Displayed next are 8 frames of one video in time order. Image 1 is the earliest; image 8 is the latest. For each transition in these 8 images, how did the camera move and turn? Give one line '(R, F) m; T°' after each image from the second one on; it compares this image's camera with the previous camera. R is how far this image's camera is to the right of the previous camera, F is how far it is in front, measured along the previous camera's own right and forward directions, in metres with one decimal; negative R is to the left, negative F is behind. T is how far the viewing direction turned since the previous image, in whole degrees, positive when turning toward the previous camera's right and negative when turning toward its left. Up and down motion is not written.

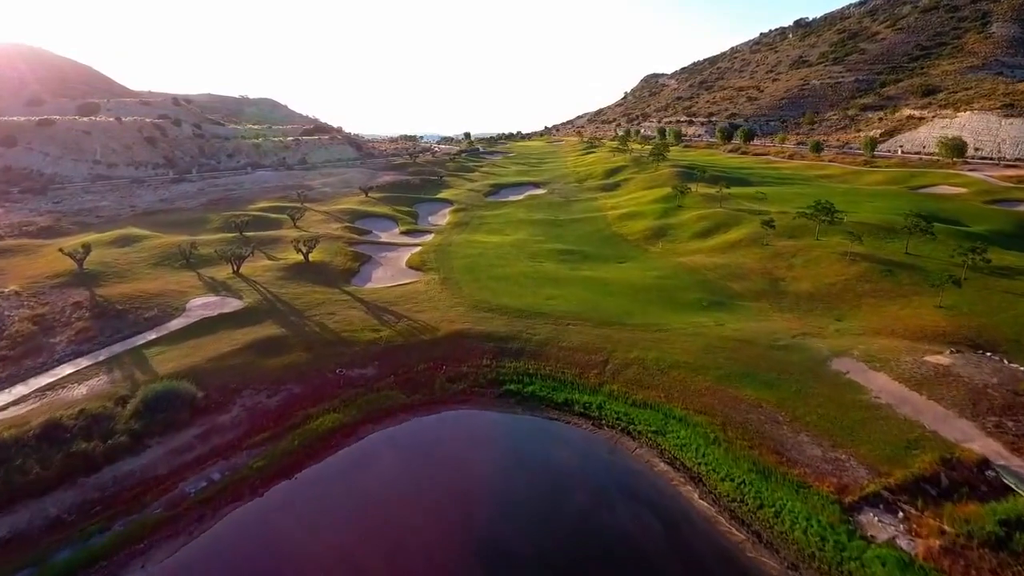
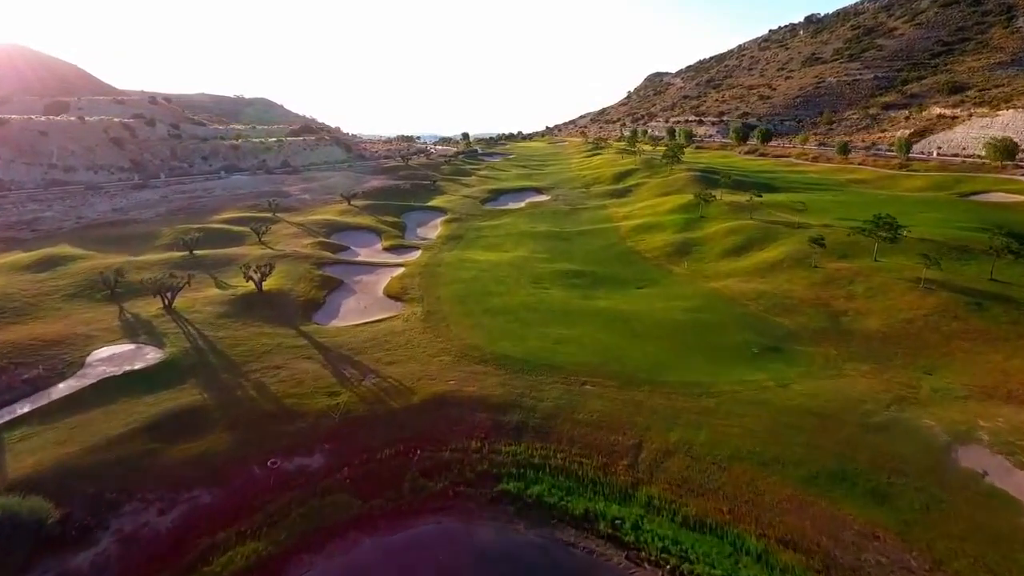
(+0.1, +9.8) m; 0°
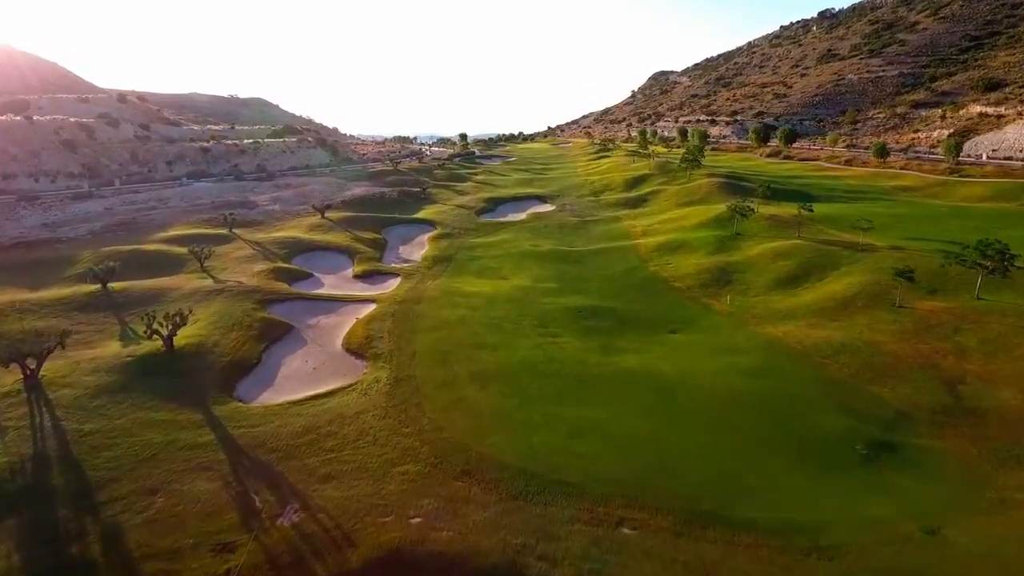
(+0.2, +11.3) m; 0°
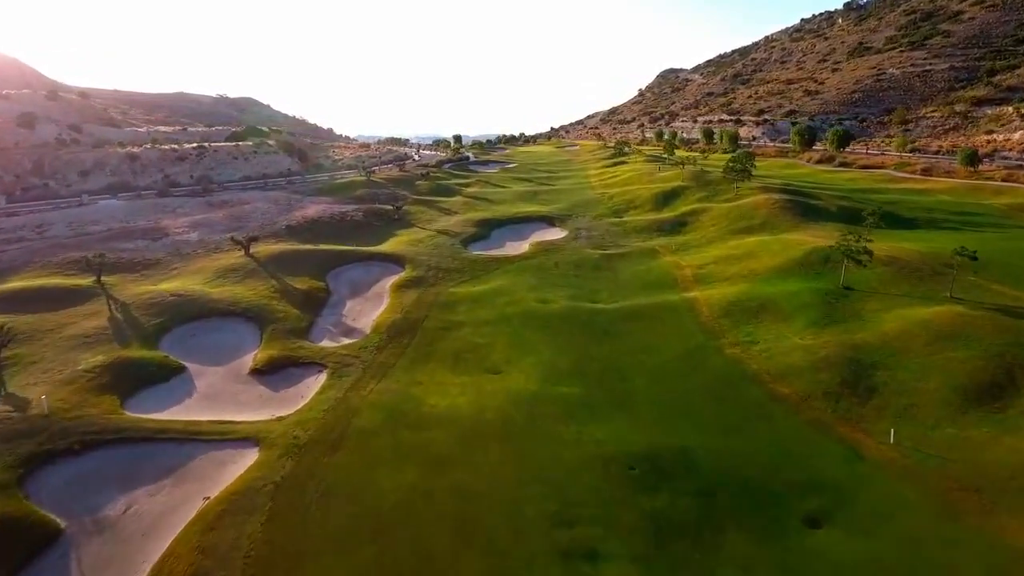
(+0.3, +19.7) m; 0°
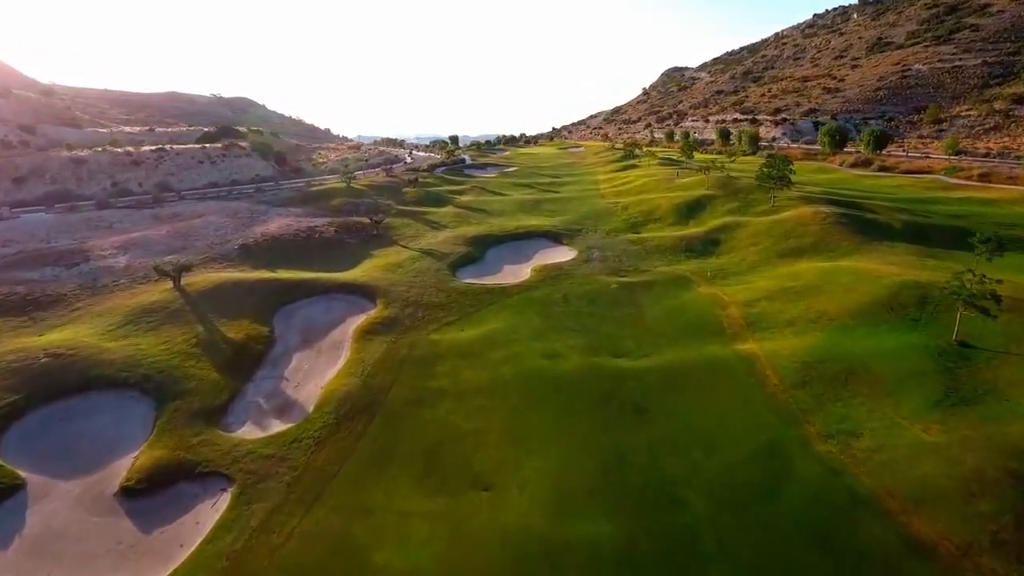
(+0.2, +10.4) m; 0°
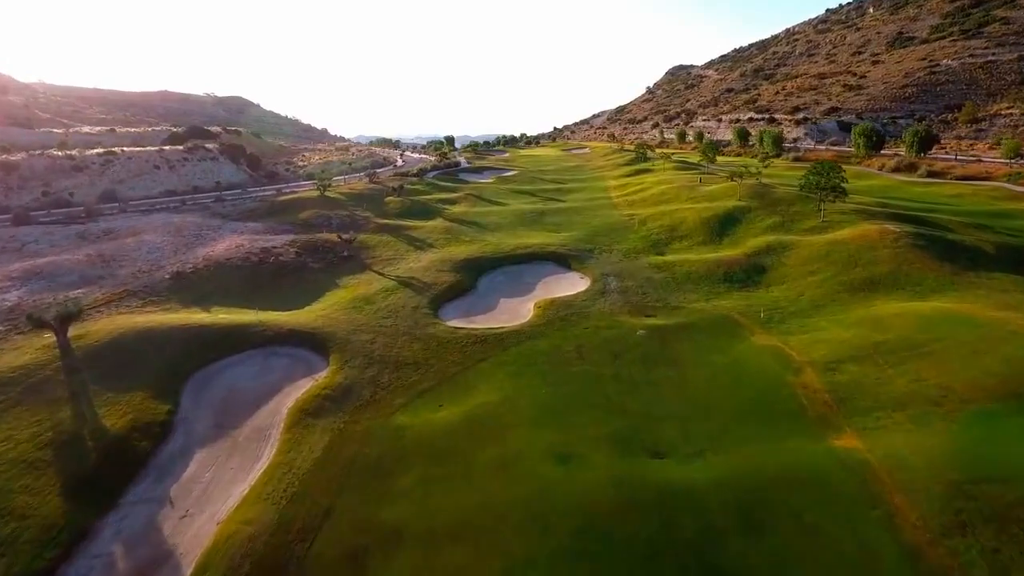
(+0.2, +10.2) m; 0°
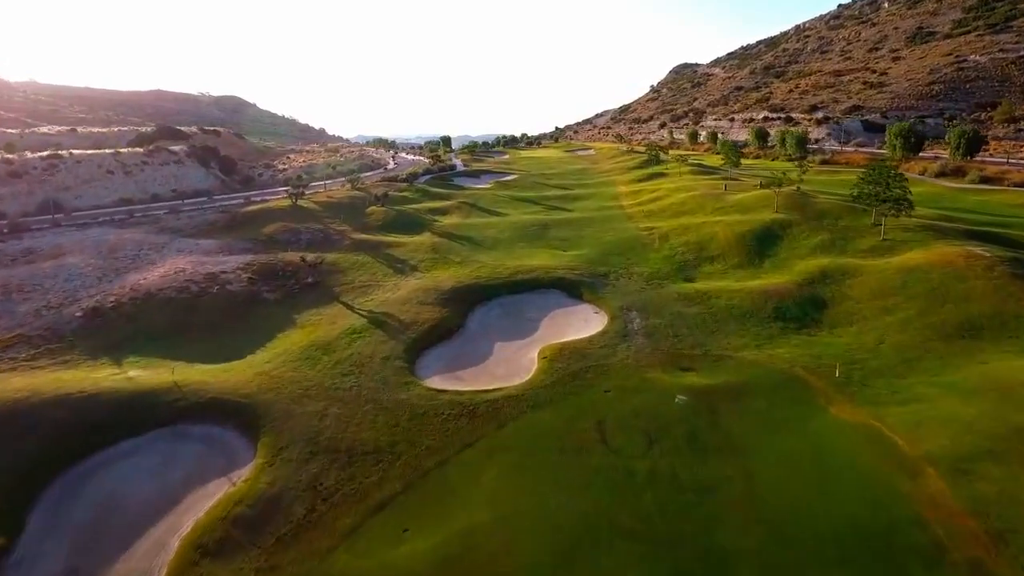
(+0.1, +8.5) m; 0°
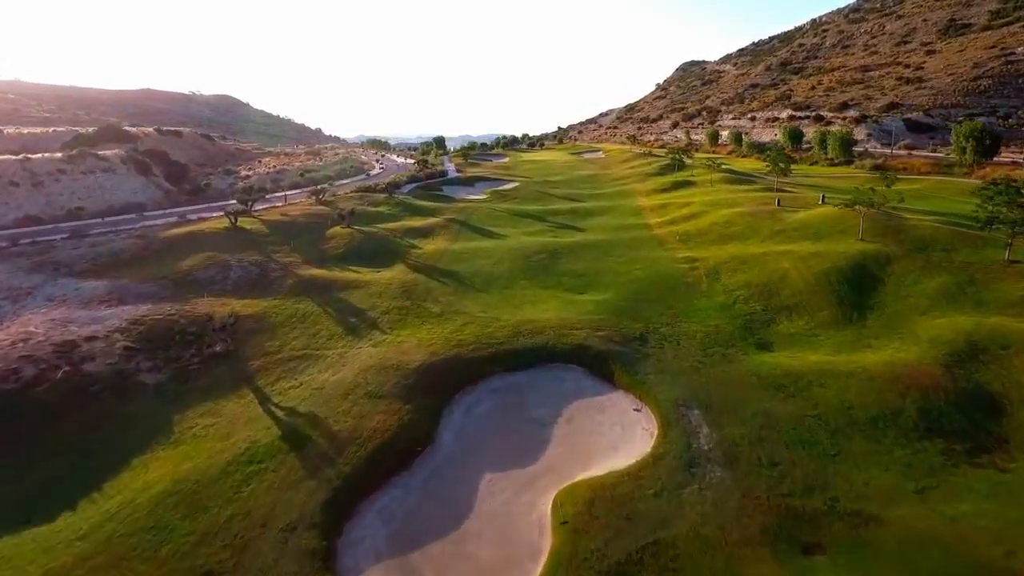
(+0.2, +12.6) m; 0°
